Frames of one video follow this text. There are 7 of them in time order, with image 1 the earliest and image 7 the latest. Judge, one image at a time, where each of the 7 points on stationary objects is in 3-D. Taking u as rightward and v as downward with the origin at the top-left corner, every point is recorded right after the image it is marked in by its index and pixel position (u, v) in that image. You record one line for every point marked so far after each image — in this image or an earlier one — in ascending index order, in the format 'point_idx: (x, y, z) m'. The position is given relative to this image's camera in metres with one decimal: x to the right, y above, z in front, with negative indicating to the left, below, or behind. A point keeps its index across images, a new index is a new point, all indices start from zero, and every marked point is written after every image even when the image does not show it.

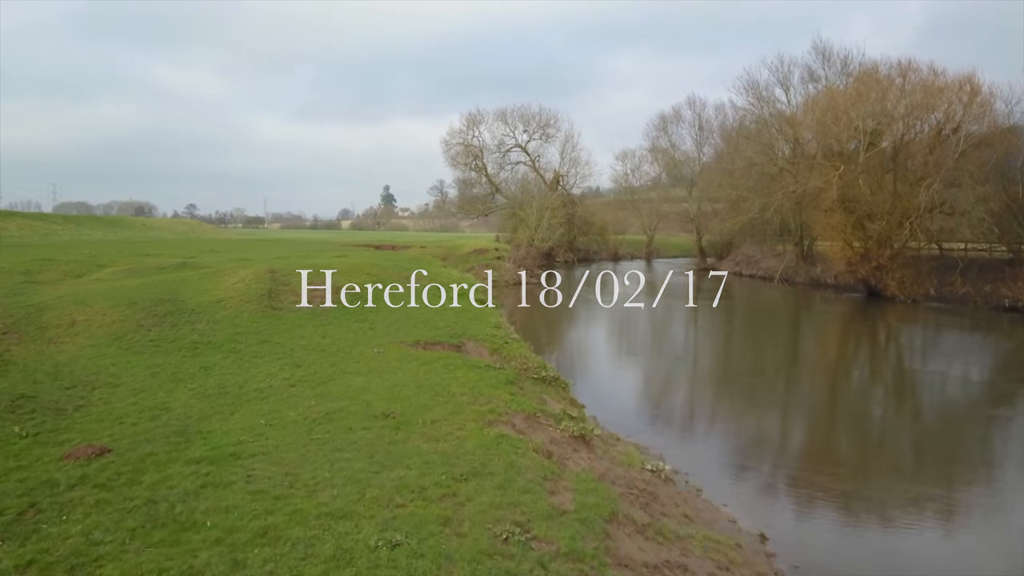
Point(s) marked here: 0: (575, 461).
0: (+0.9, -2.4, +8.4) m
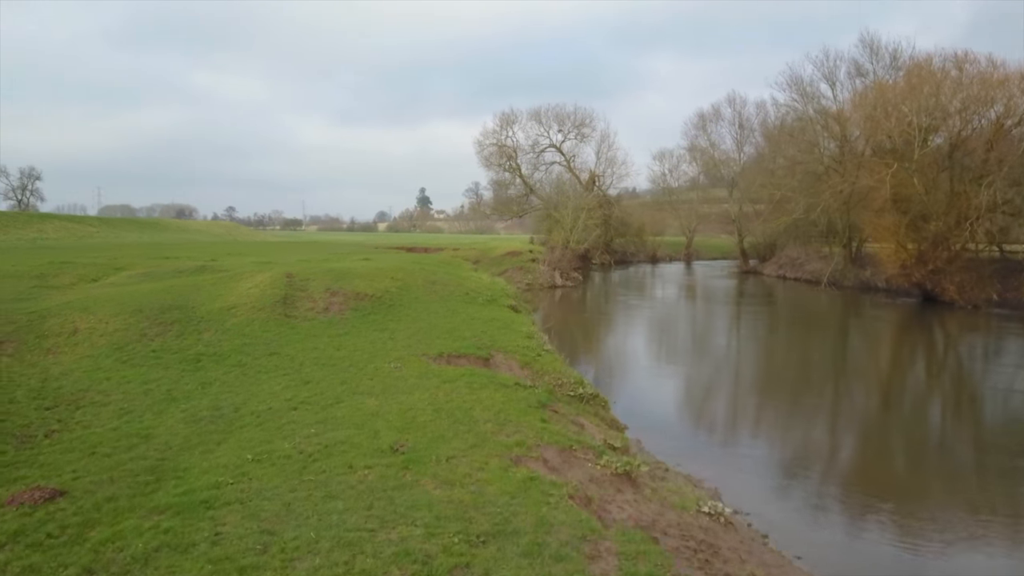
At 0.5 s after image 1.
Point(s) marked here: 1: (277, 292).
0: (+1.2, -2.5, +7.0) m
1: (-5.6, -0.1, +14.5) m
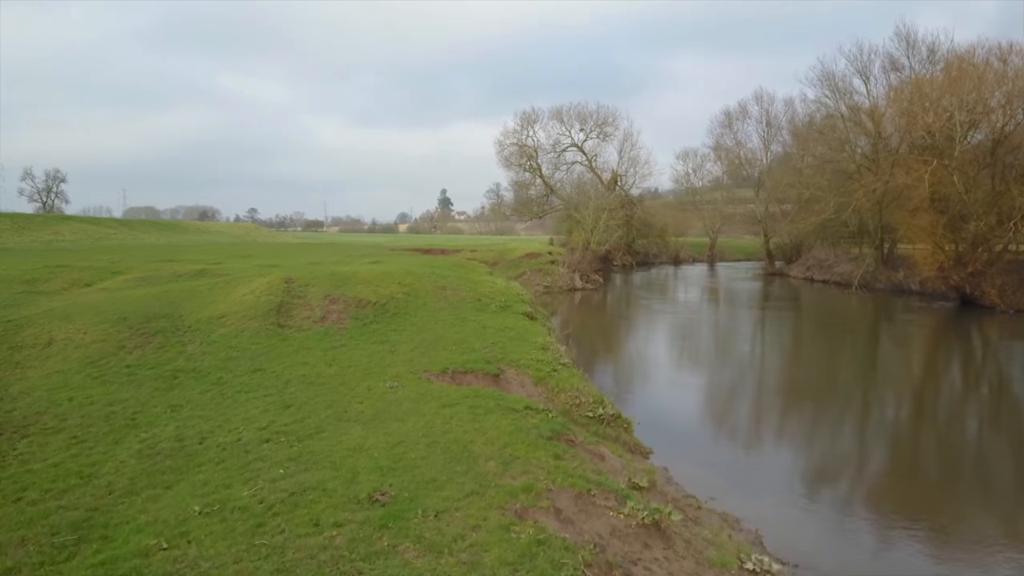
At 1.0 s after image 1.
0: (+1.3, -2.7, +5.7) m
1: (-5.3, -0.2, +13.4) m
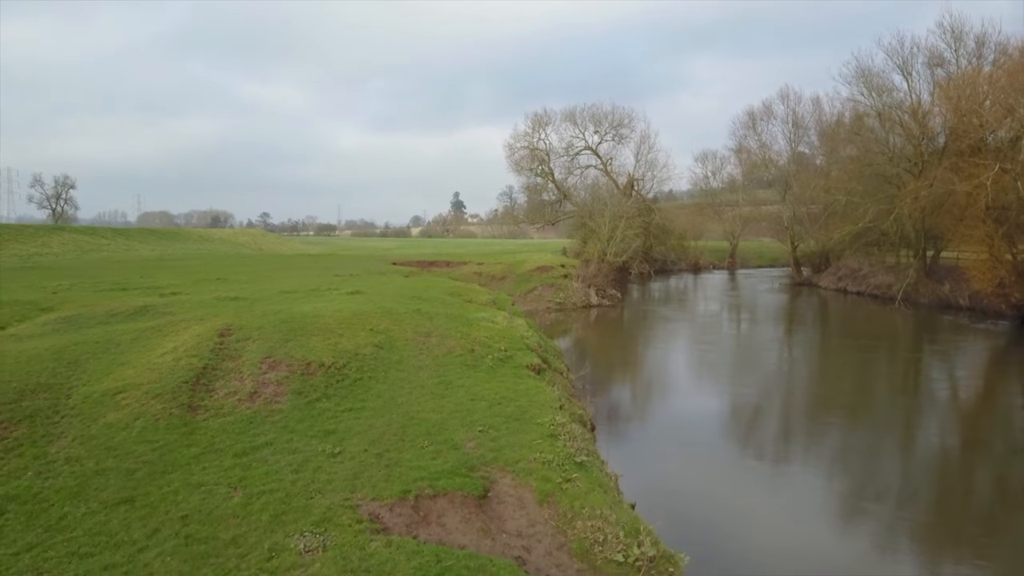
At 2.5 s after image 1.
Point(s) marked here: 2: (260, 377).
0: (+1.1, -3.7, +2.3) m
1: (-5.3, -1.3, +10.1) m
2: (-4.1, -1.5, +10.1) m
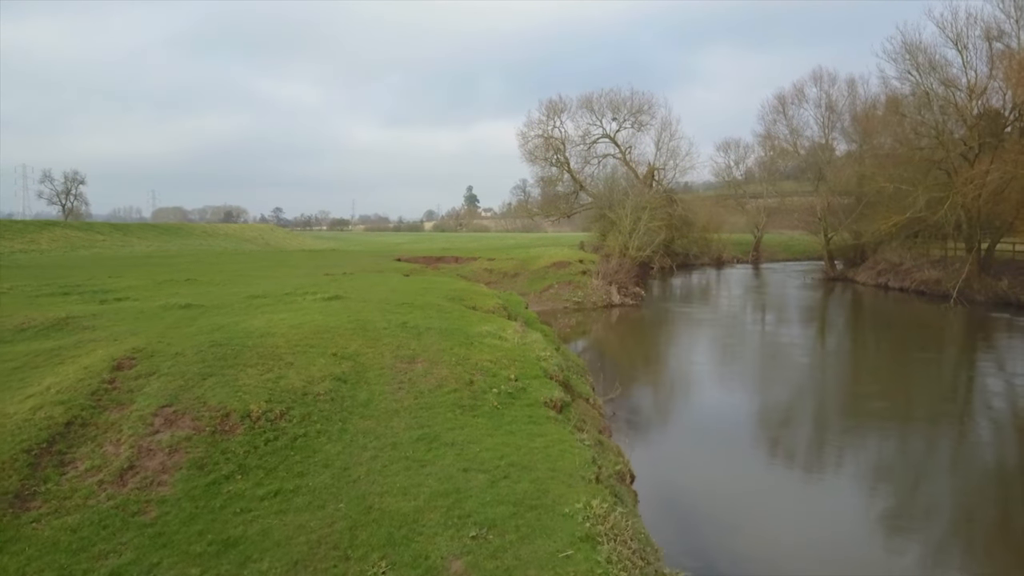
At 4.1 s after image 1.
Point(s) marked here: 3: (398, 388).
0: (+1.0, -3.9, -1.2) m
1: (-5.2, -1.5, +6.8) m
2: (-4.0, -1.6, +6.8) m
3: (-1.7, -1.5, +9.1) m
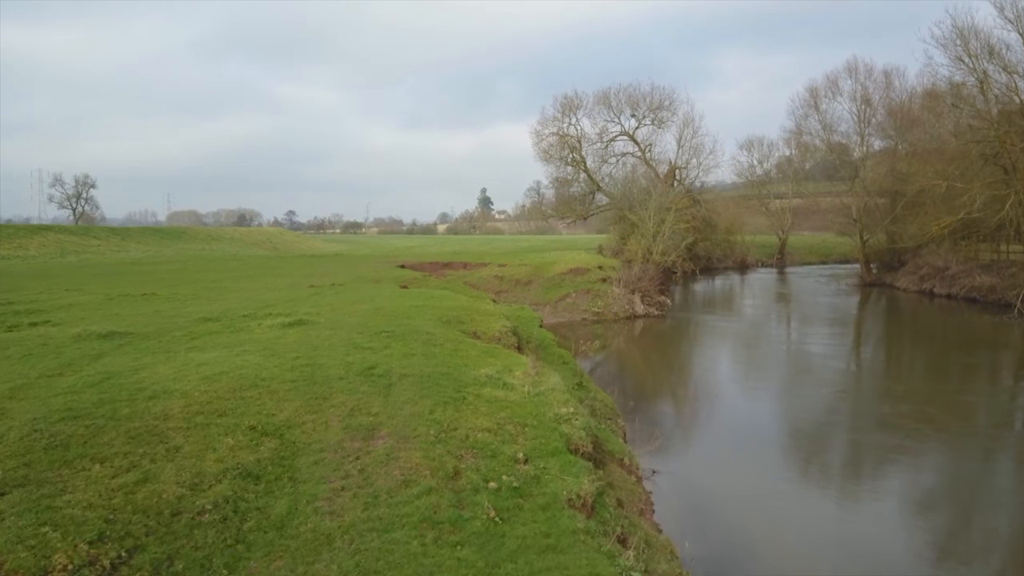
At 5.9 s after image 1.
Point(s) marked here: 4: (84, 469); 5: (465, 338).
0: (+0.9, -4.3, -4.5) m
1: (-5.2, -1.9, +3.7) m
2: (-4.0, -2.1, +3.6) m
3: (-1.6, -1.9, +5.8) m
4: (-3.8, -1.5, +5.4) m
5: (-0.8, -1.0, +11.9) m
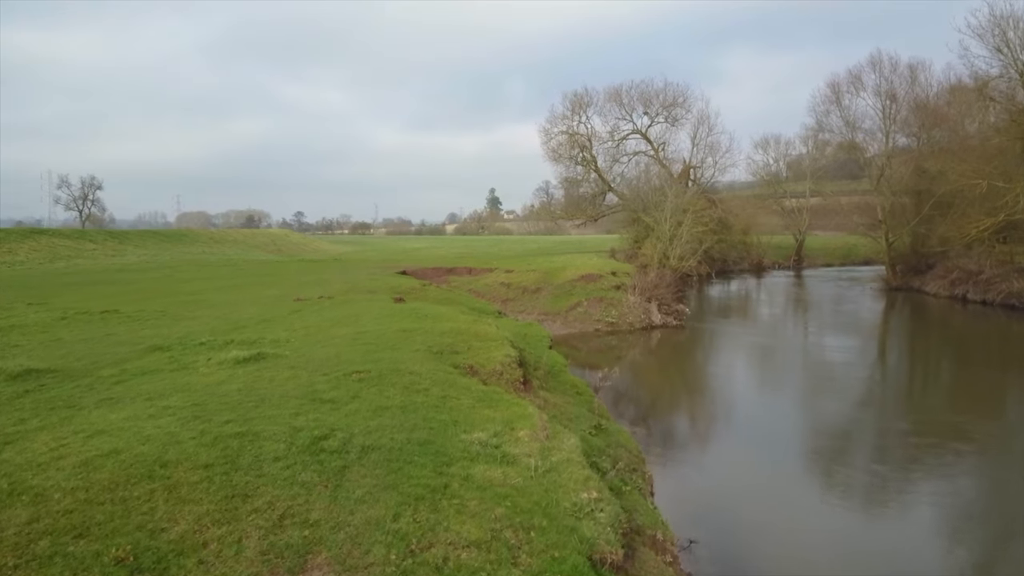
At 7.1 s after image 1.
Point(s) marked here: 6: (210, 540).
0: (+0.7, -4.7, -6.6) m
1: (-5.3, -2.3, +1.6) m
2: (-4.0, -2.5, +1.5) m
3: (-1.6, -2.3, +3.7) m
4: (-3.8, -1.9, +3.3) m
5: (-0.7, -1.4, +9.7) m
6: (-2.3, -1.9, +4.7) m
